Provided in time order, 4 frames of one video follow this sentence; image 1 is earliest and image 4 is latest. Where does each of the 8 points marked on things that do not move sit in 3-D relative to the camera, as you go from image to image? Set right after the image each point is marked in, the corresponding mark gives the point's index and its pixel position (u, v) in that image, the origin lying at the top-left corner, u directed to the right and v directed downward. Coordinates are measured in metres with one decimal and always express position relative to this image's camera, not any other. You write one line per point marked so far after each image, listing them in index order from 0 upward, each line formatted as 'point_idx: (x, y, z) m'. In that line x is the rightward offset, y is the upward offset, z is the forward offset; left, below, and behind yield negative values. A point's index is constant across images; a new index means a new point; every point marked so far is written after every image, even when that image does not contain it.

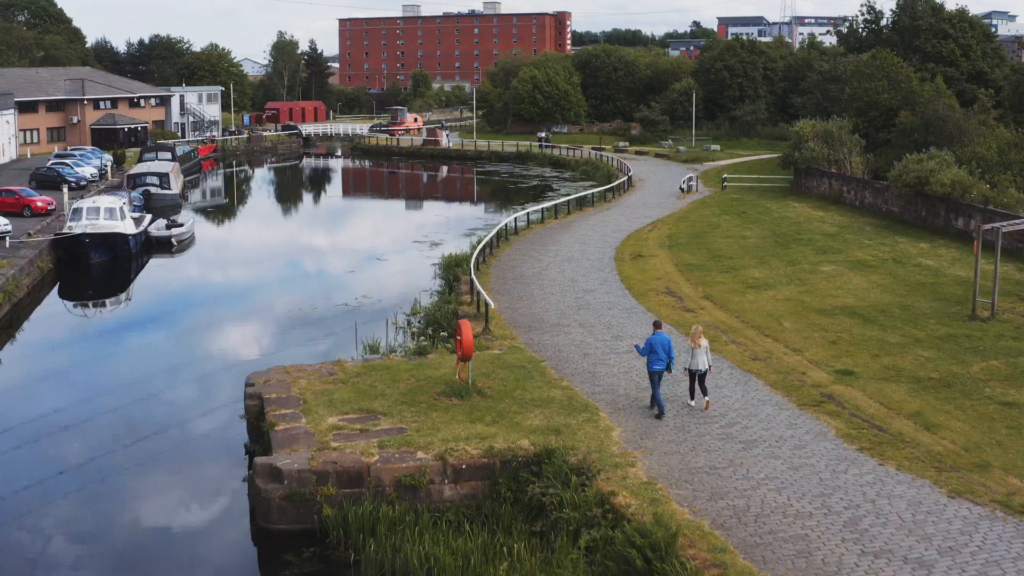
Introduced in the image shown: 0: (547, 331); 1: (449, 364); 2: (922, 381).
0: (+0.6, -0.8, +18.5) m
1: (-1.0, -1.2, +16.2) m
2: (+6.2, -1.4, +15.3) m
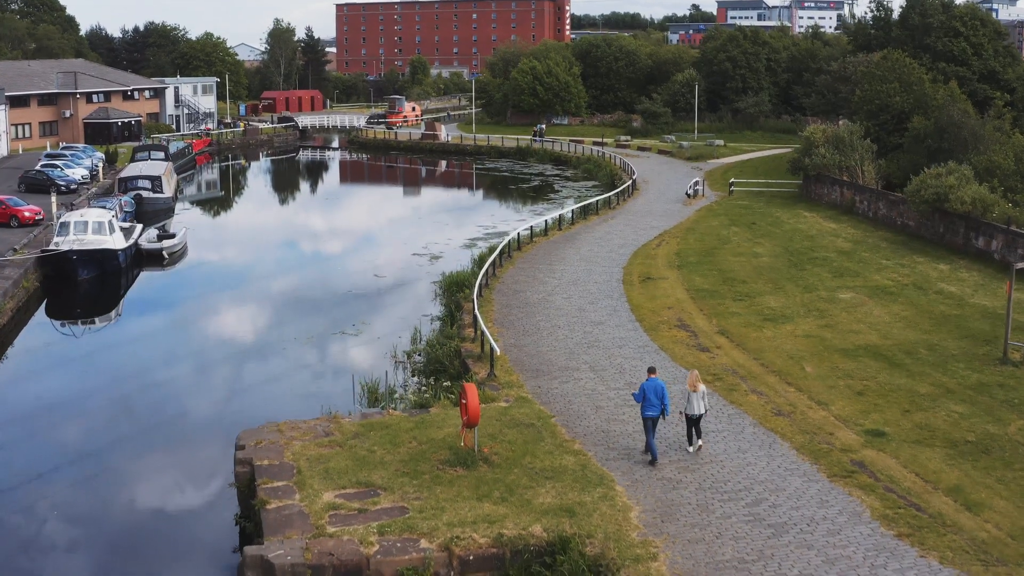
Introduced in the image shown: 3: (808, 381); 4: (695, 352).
0: (+0.8, -1.6, +17.5) m
1: (-0.9, -2.0, +15.2) m
2: (+6.3, -2.2, +14.3) m
3: (+5.0, -1.6, +17.1) m
4: (+3.5, -1.2, +19.2) m
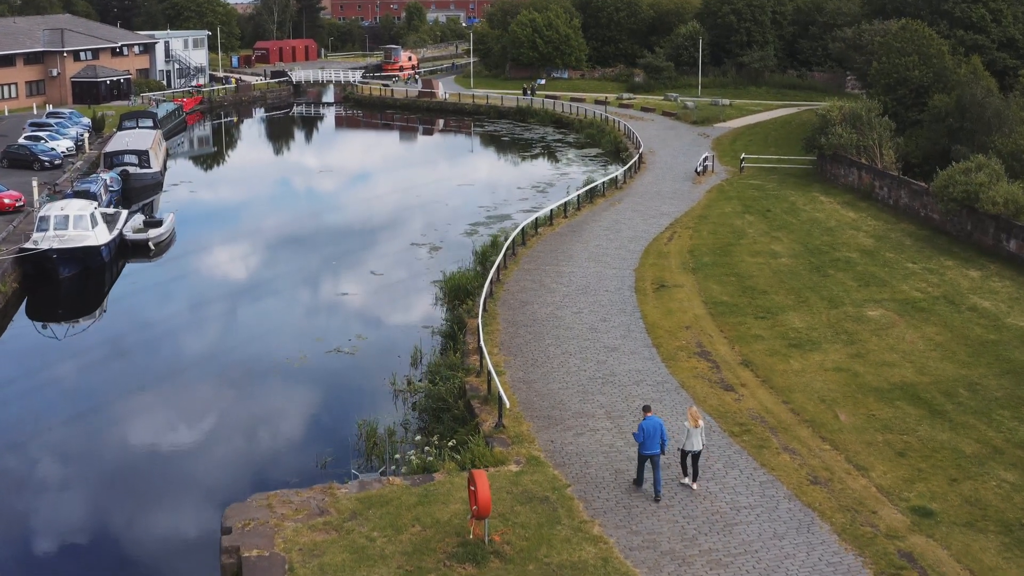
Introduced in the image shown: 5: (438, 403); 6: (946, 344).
0: (+0.9, -2.2, +16.2) m
1: (-0.7, -2.8, +13.8) m
2: (+6.5, -3.1, +13.0) m
3: (+5.2, -2.3, +15.8) m
4: (+3.6, -1.8, +17.8) m
5: (-1.4, -2.1, +18.5) m
6: (+8.6, -1.1, +20.0) m
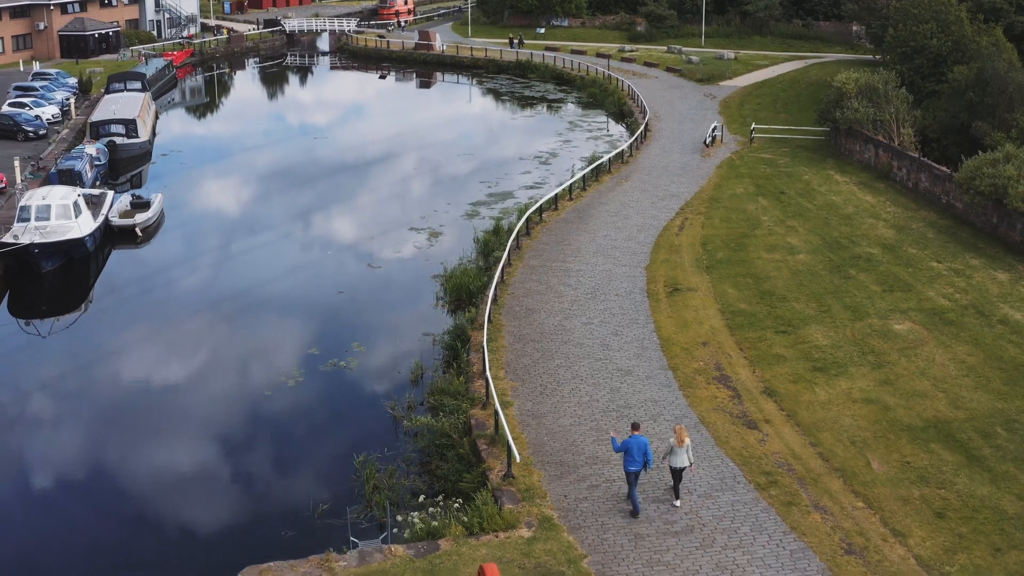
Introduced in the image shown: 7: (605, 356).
0: (+1.1, -2.8, +15.1) m
1: (-0.6, -3.6, +12.8) m
2: (+6.6, -3.9, +12.0) m
3: (+5.3, -2.9, +14.7) m
4: (+3.8, -2.3, +16.7) m
5: (-1.2, -2.5, +17.4) m
6: (+8.7, -1.5, +18.9) m
7: (+1.8, -1.3, +19.7) m
